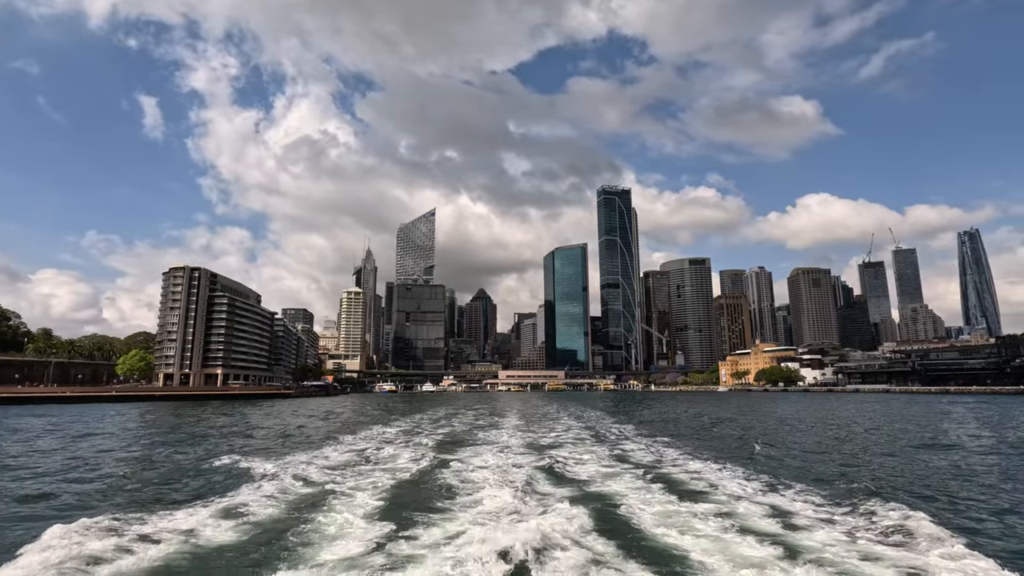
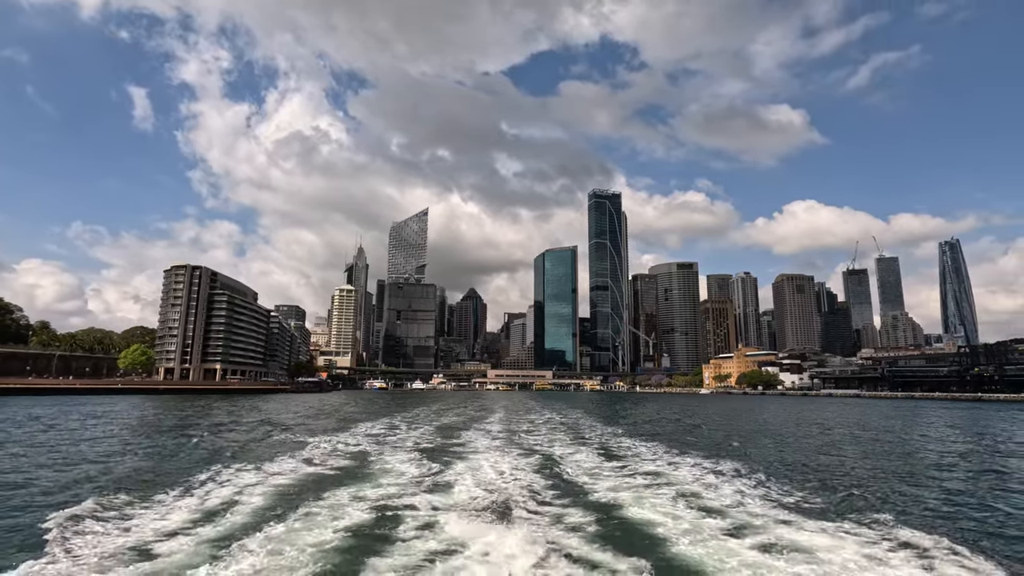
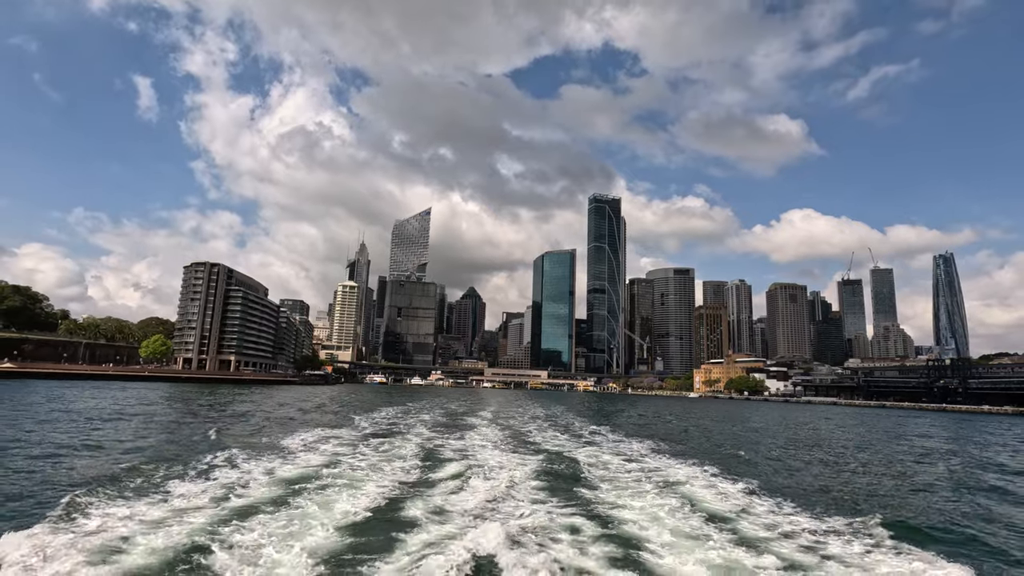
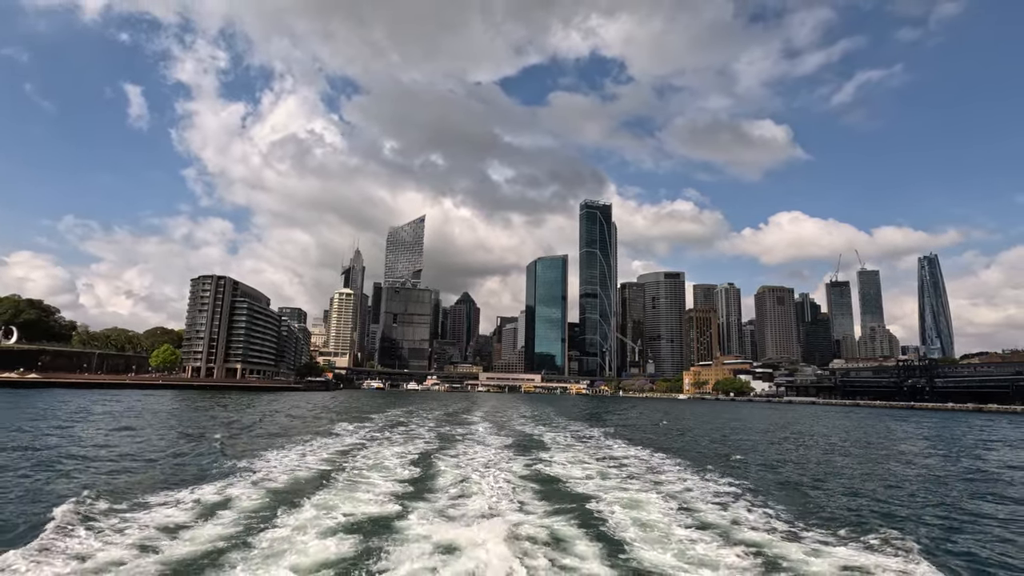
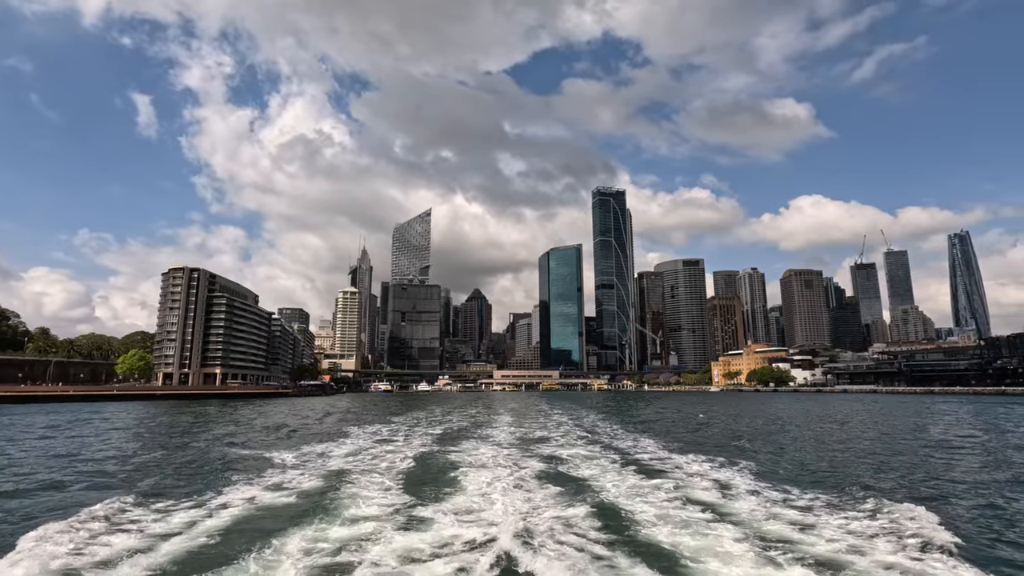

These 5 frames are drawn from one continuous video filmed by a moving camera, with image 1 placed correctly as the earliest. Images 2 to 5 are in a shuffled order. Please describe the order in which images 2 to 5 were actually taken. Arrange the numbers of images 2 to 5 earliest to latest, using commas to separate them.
5, 2, 3, 4
